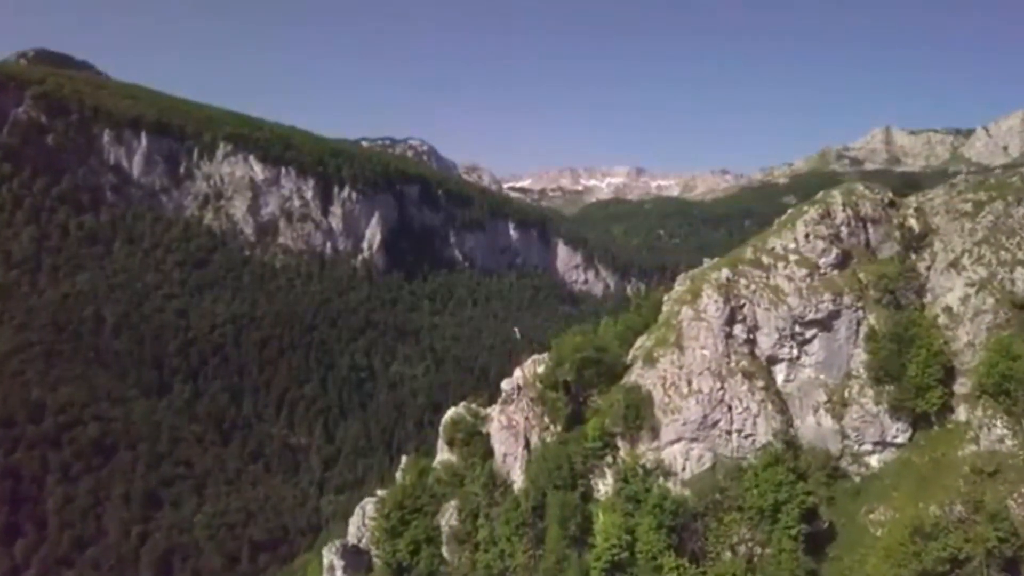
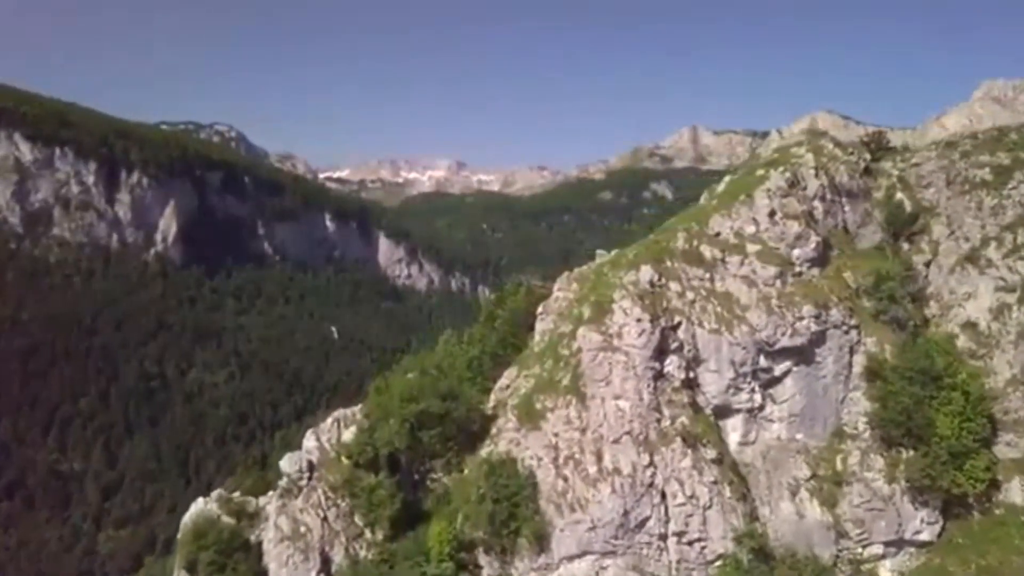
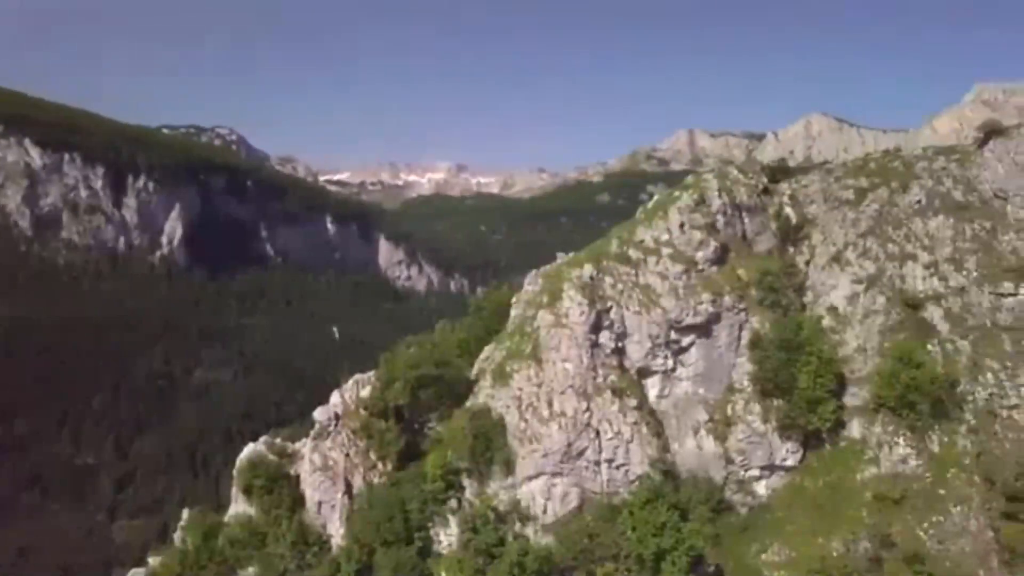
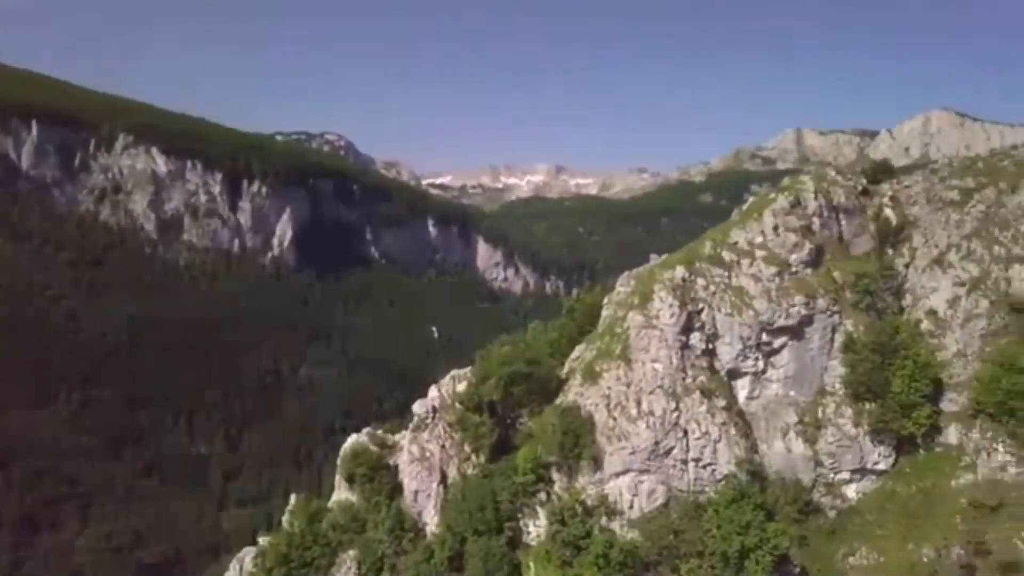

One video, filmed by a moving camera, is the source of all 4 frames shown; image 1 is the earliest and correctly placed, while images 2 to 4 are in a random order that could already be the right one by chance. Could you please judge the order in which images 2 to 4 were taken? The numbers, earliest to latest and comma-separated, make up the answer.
4, 3, 2
